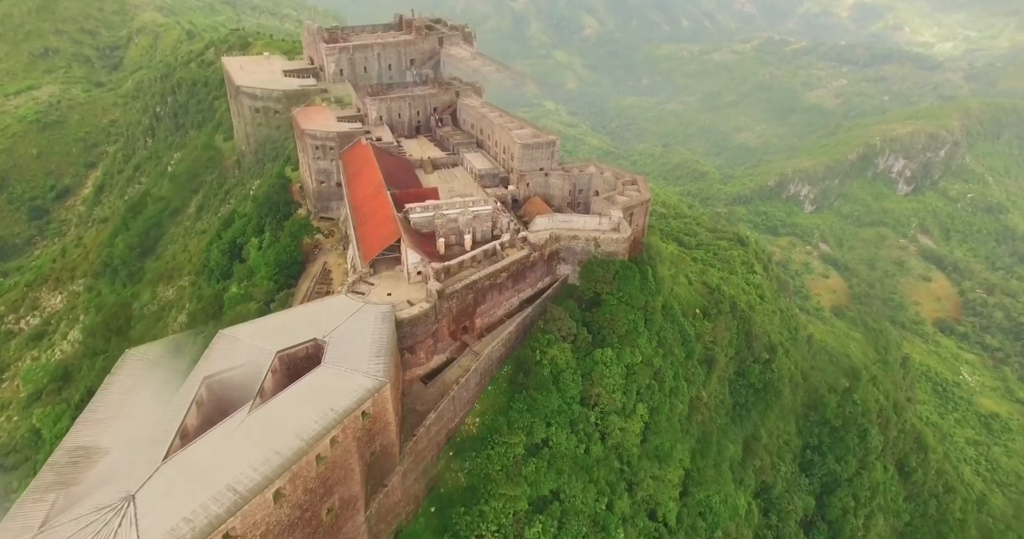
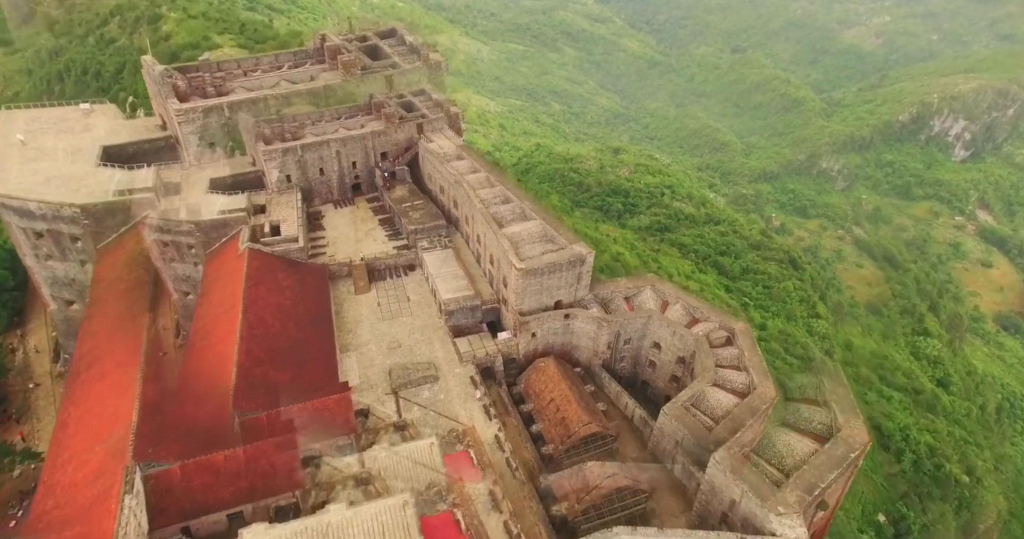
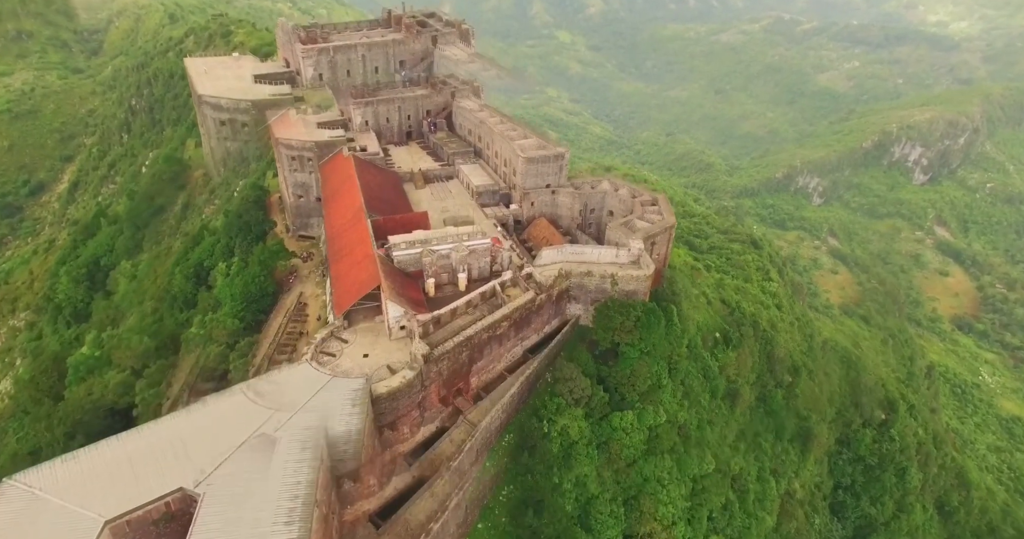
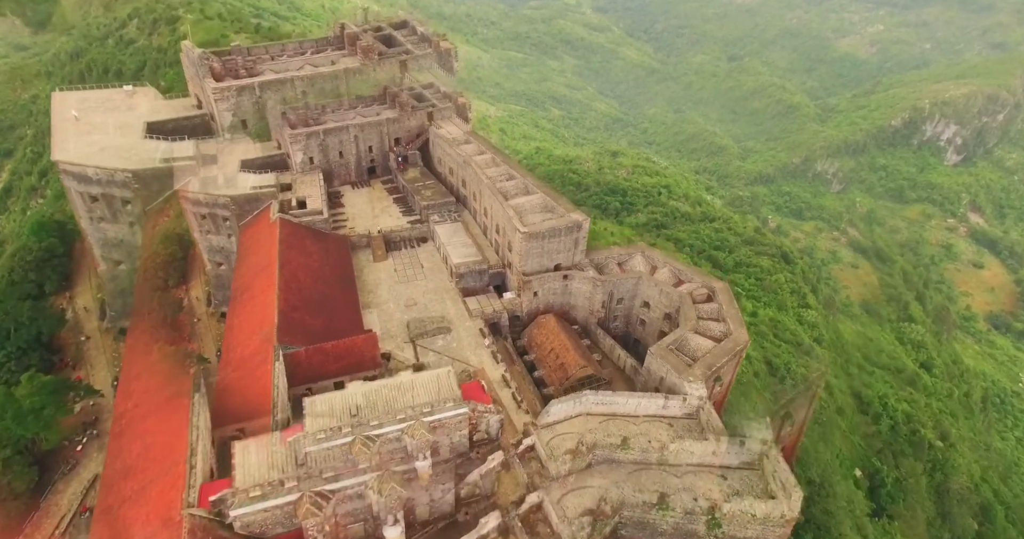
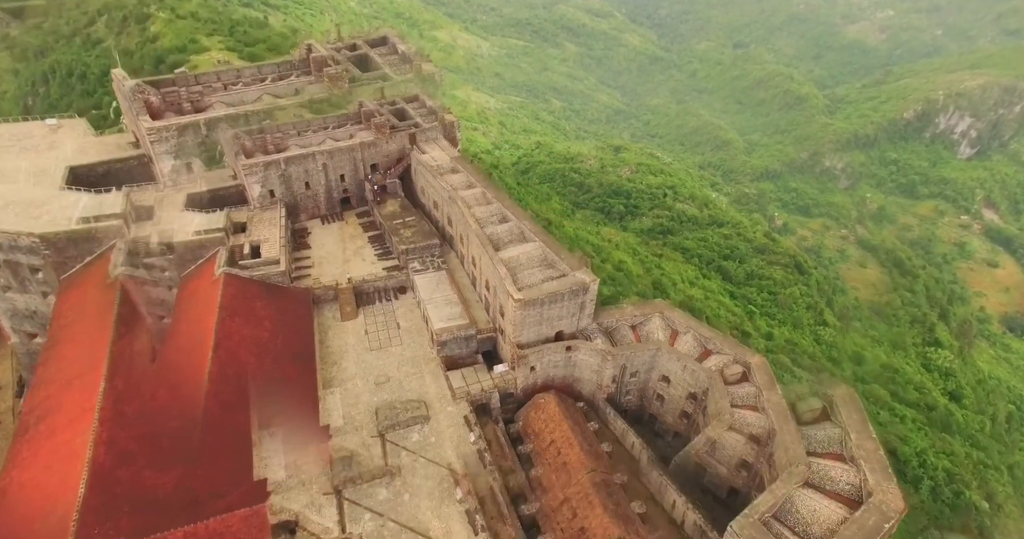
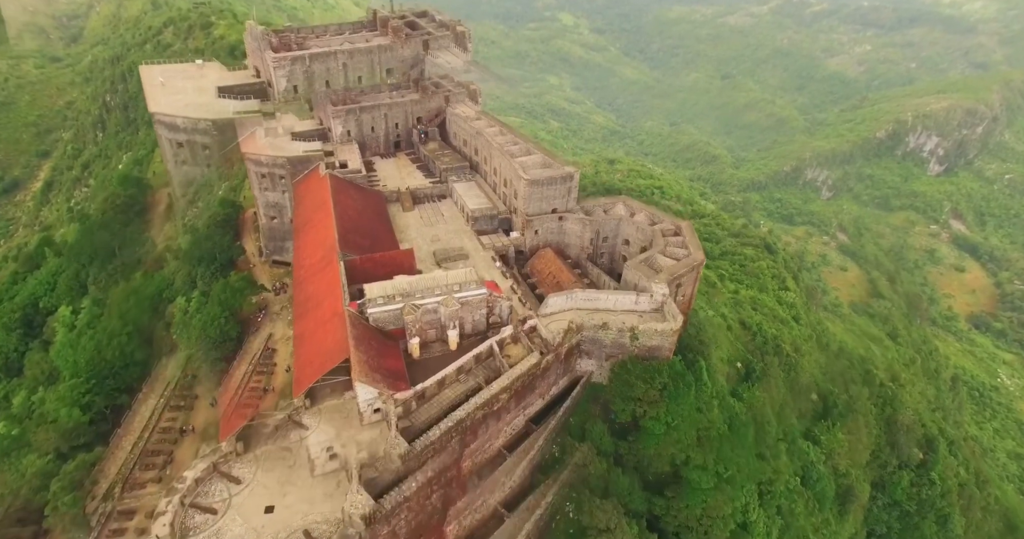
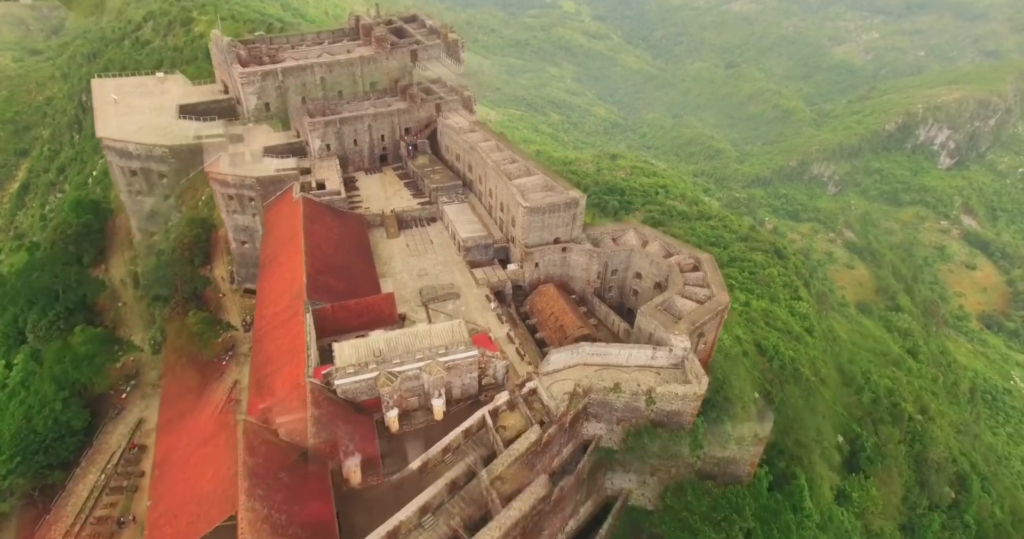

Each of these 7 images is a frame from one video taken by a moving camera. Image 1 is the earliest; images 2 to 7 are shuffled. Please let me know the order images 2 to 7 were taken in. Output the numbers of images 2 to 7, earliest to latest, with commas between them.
3, 6, 7, 4, 2, 5
